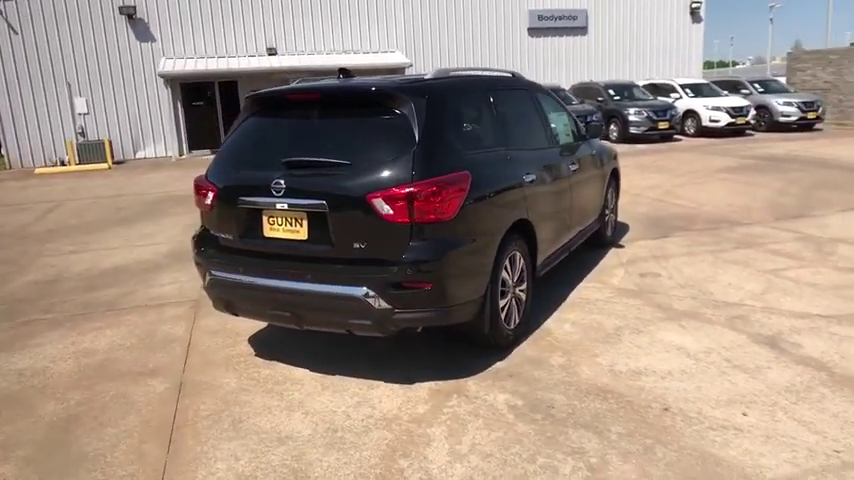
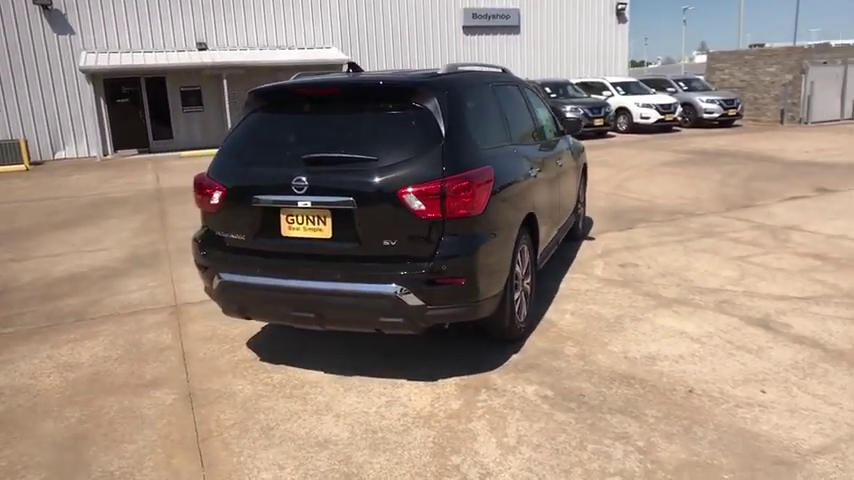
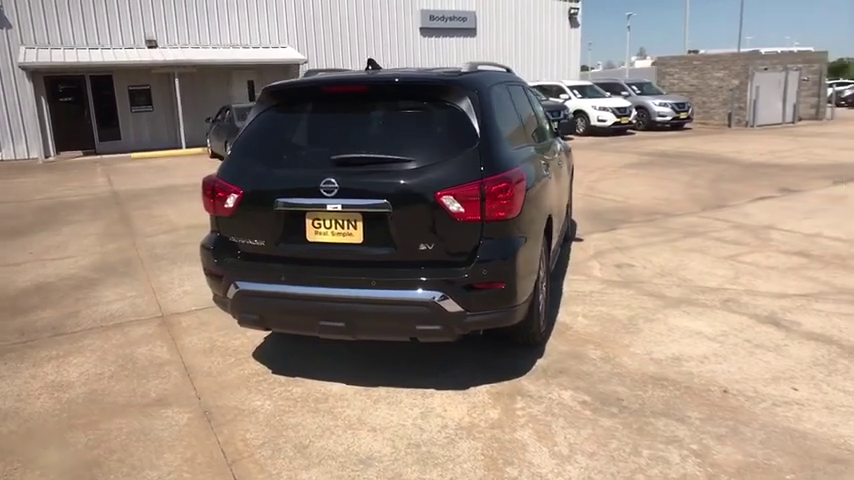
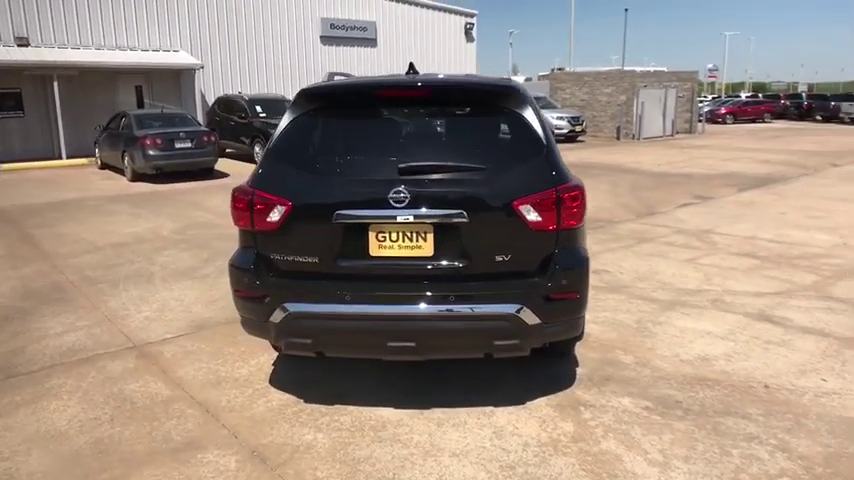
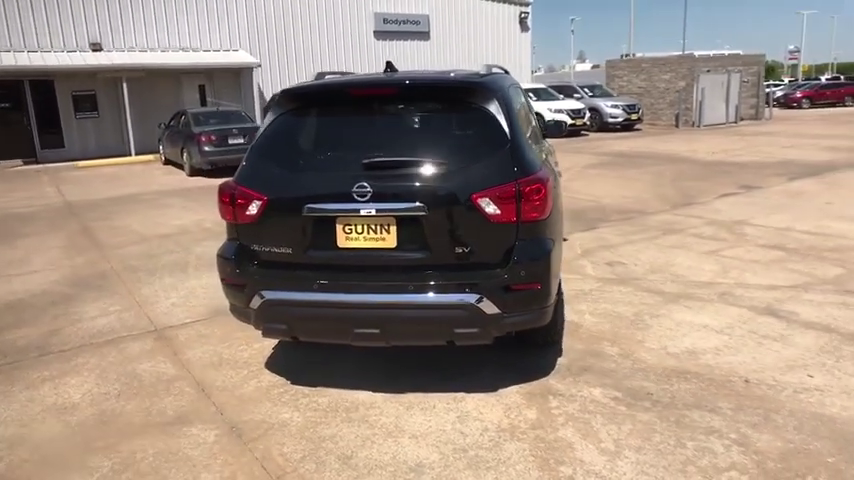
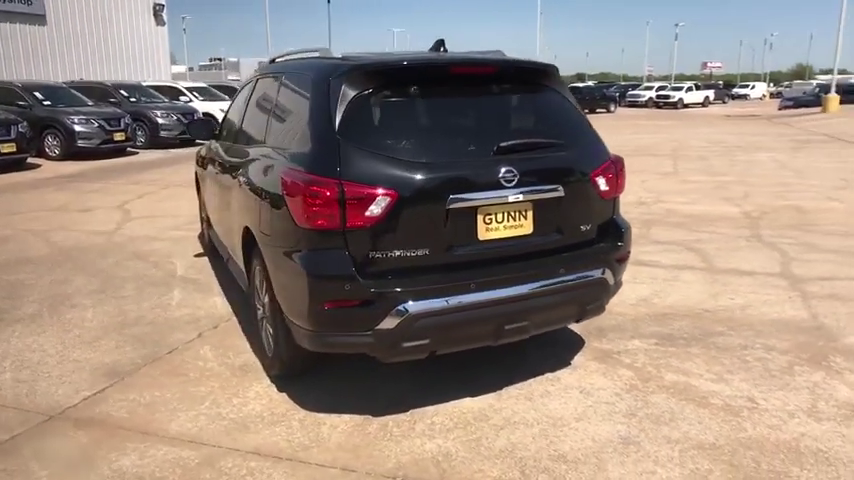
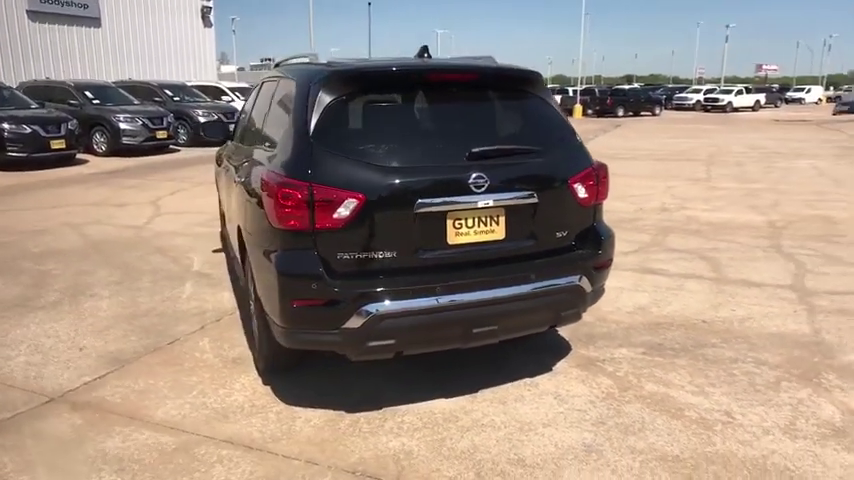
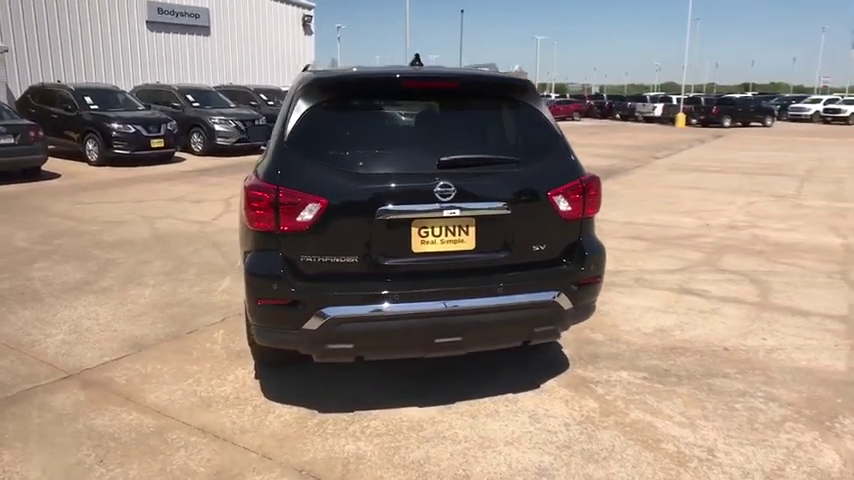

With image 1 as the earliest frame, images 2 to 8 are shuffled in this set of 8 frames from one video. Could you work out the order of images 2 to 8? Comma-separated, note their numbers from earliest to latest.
2, 3, 5, 4, 8, 7, 6
